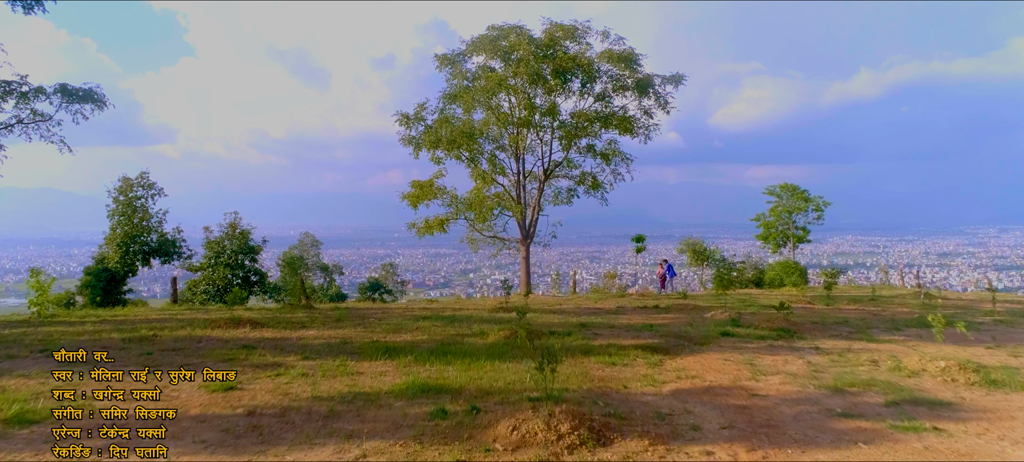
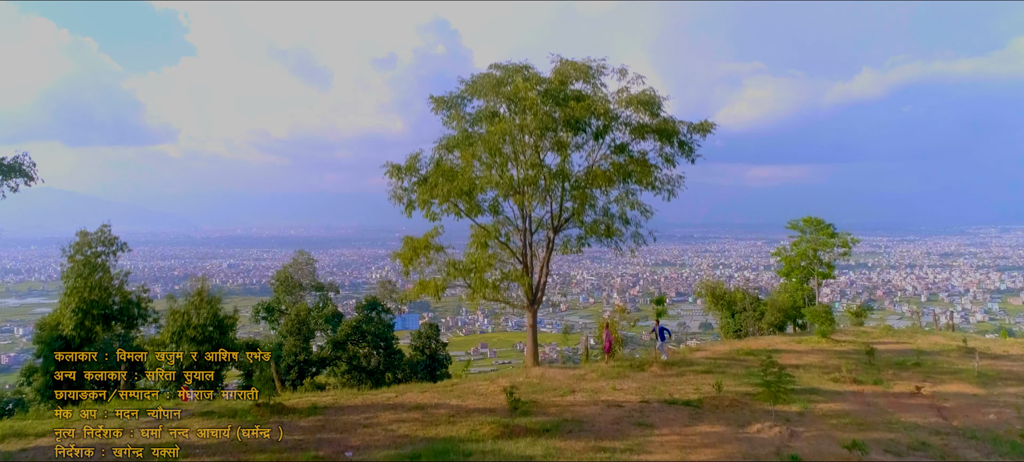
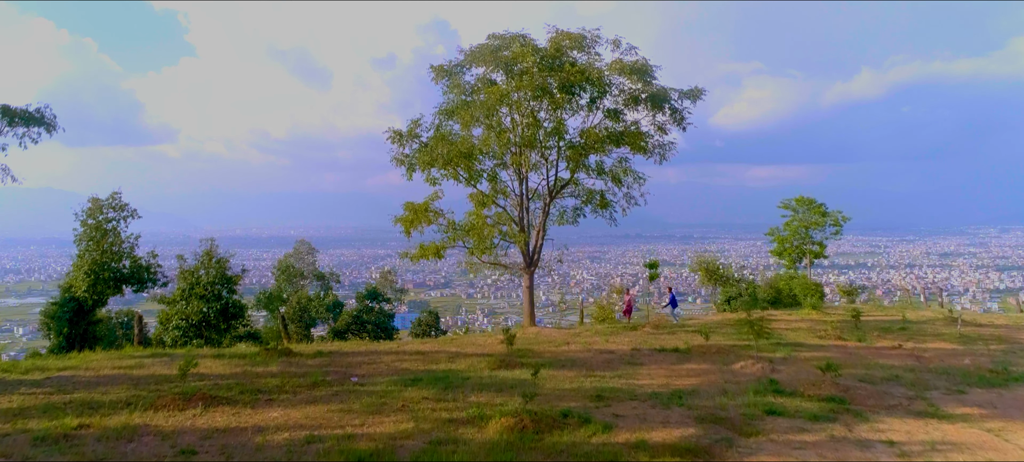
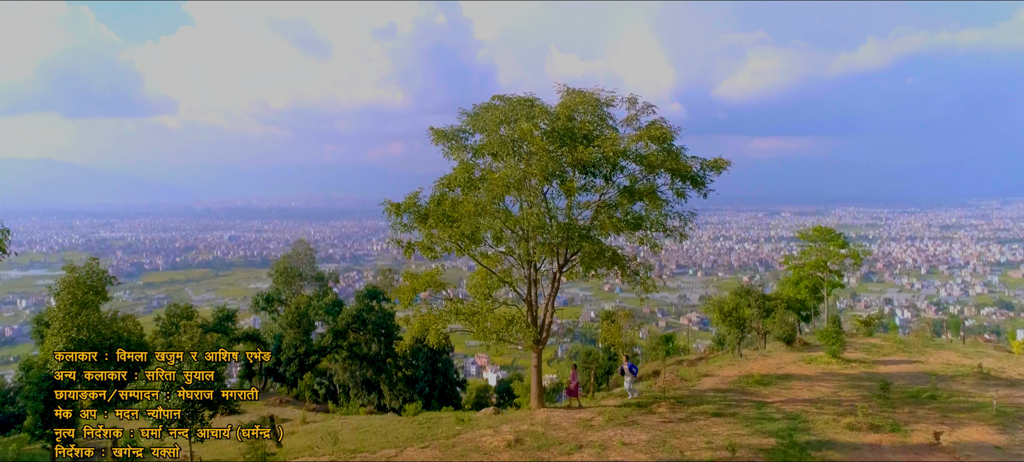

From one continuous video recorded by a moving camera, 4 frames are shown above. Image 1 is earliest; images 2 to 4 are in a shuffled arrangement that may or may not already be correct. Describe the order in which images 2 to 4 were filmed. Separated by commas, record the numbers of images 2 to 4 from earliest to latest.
3, 2, 4
